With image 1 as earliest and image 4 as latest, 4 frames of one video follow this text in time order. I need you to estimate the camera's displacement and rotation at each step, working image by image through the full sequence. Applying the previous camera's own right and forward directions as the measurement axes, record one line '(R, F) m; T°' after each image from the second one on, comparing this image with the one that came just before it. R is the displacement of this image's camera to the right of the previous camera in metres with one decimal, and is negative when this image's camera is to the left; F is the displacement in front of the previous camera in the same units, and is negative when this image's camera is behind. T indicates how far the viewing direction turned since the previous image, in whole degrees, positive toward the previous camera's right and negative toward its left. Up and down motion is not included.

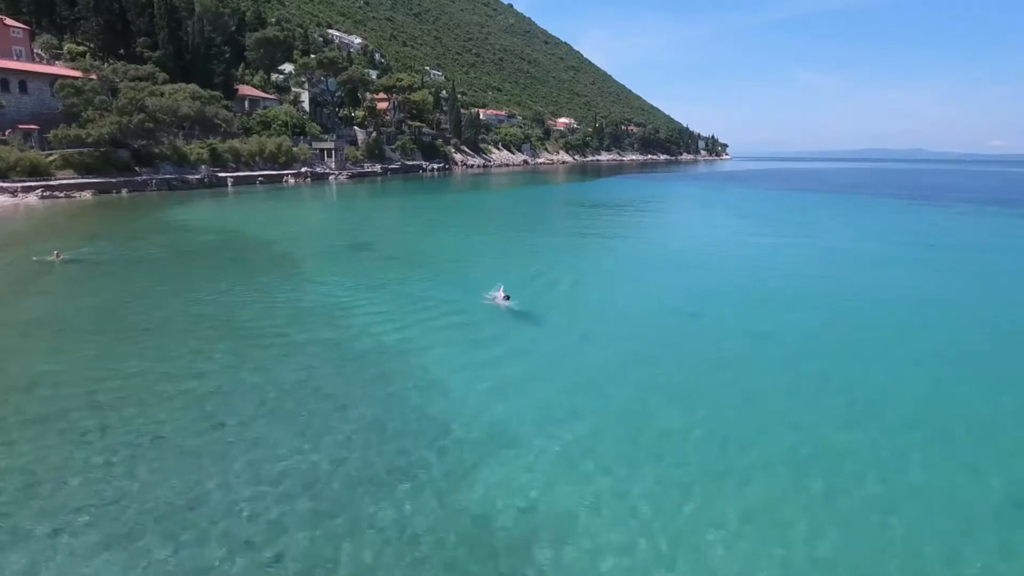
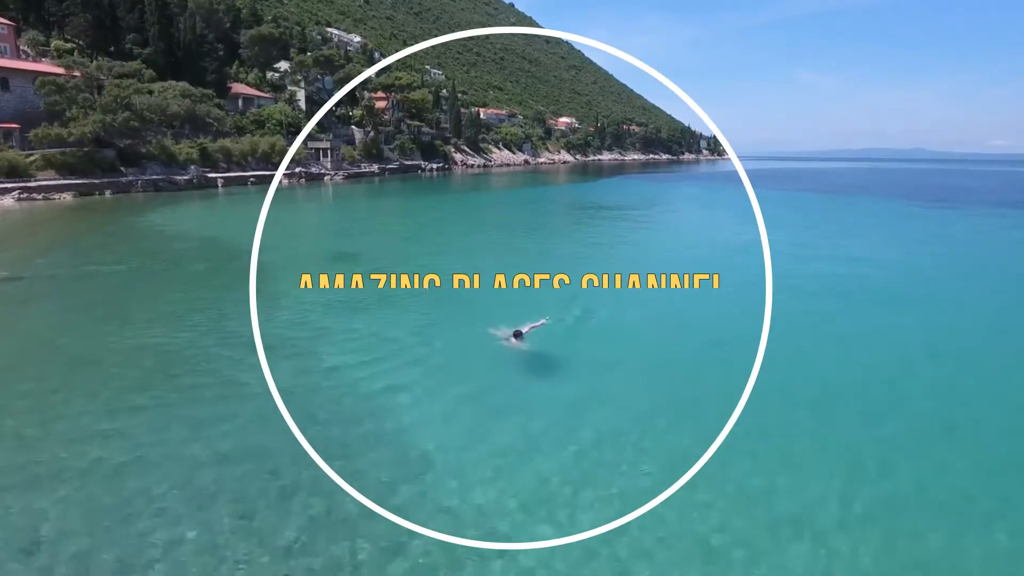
(0.0, +1.1) m; 0°
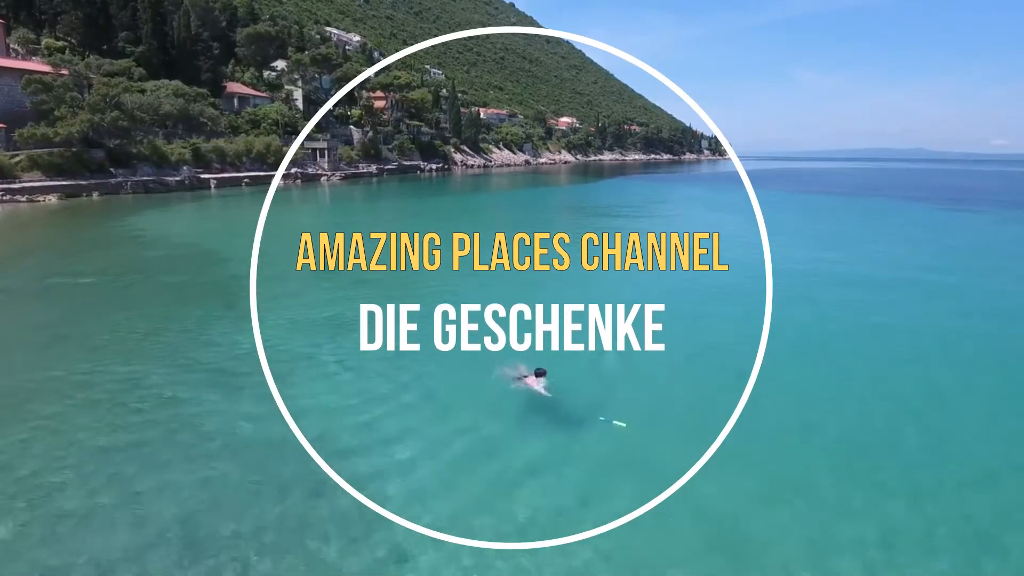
(0.0, +0.7) m; 0°
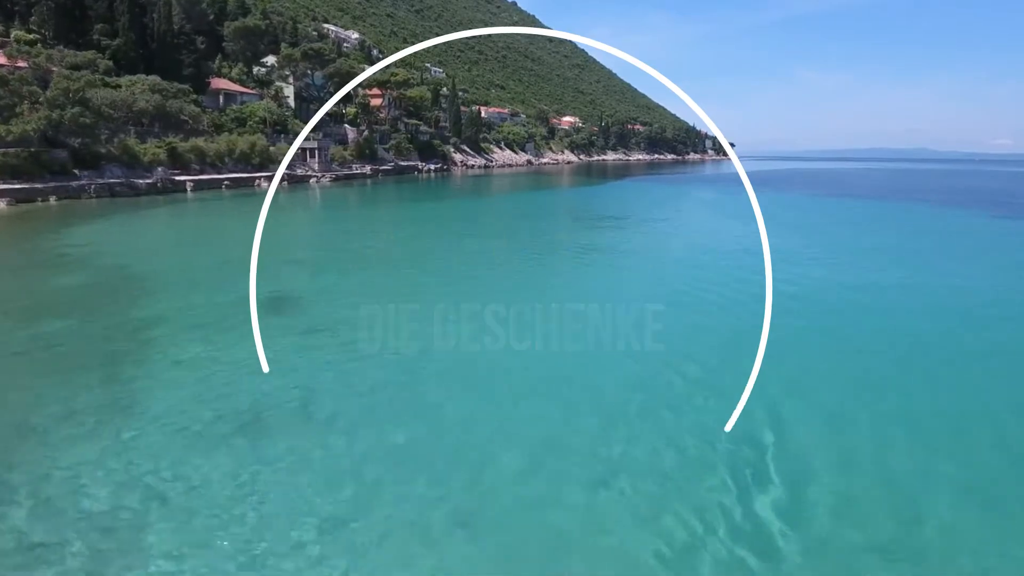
(0.0, +2.3) m; 0°
